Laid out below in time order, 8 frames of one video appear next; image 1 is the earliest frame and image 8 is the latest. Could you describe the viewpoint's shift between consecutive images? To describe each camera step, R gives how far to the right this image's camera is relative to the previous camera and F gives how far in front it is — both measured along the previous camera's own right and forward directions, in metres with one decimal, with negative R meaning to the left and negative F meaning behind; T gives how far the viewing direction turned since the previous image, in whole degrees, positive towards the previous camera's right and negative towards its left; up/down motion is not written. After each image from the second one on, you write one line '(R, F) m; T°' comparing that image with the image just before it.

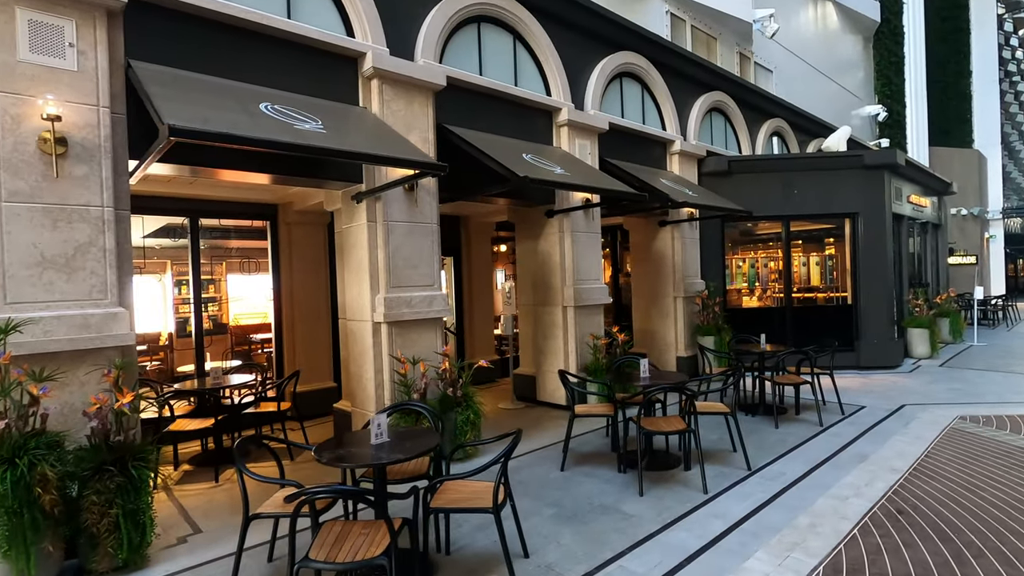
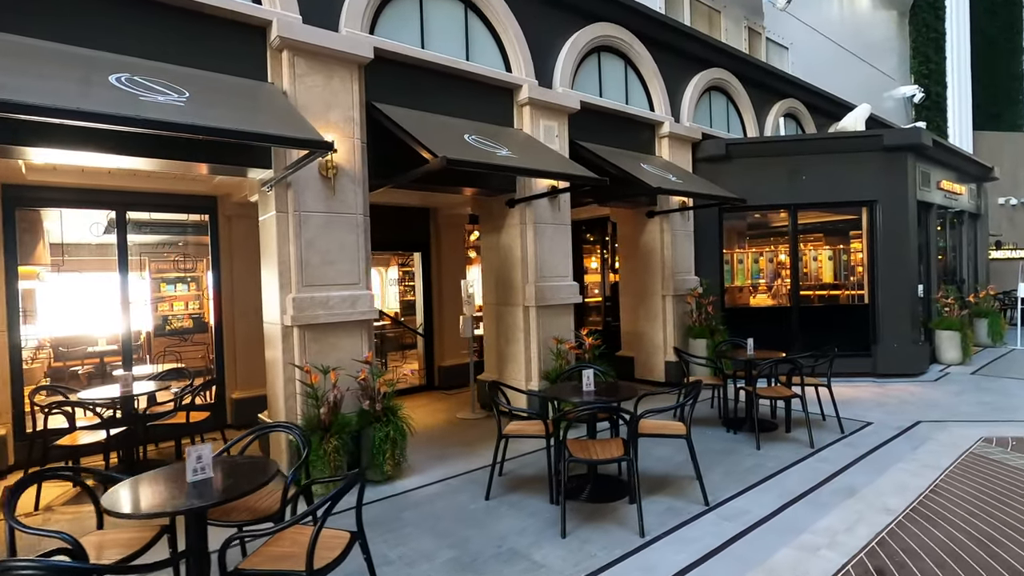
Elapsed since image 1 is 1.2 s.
(+0.9, +0.7) m; -3°
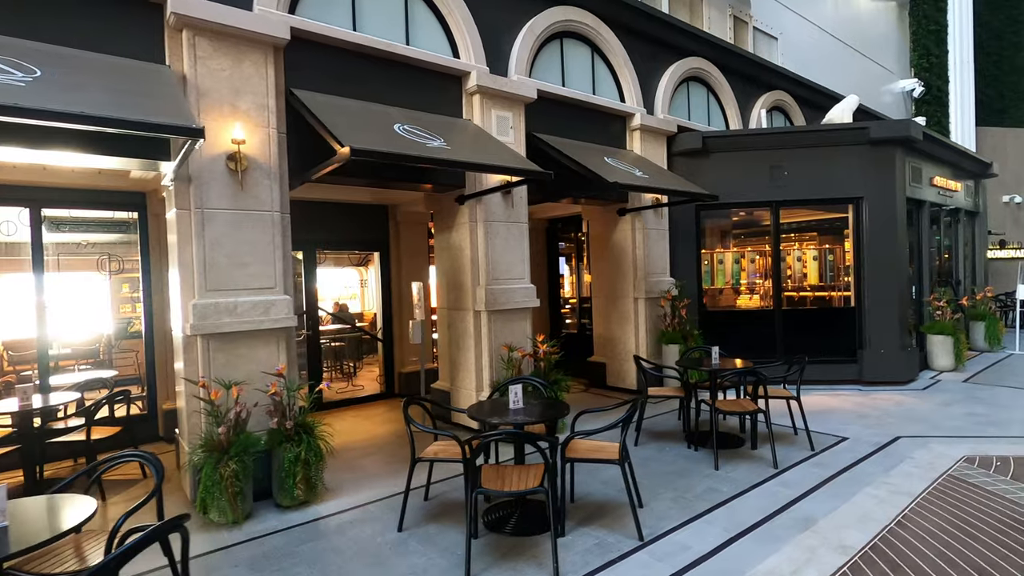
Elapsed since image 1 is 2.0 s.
(+0.7, +0.5) m; -1°
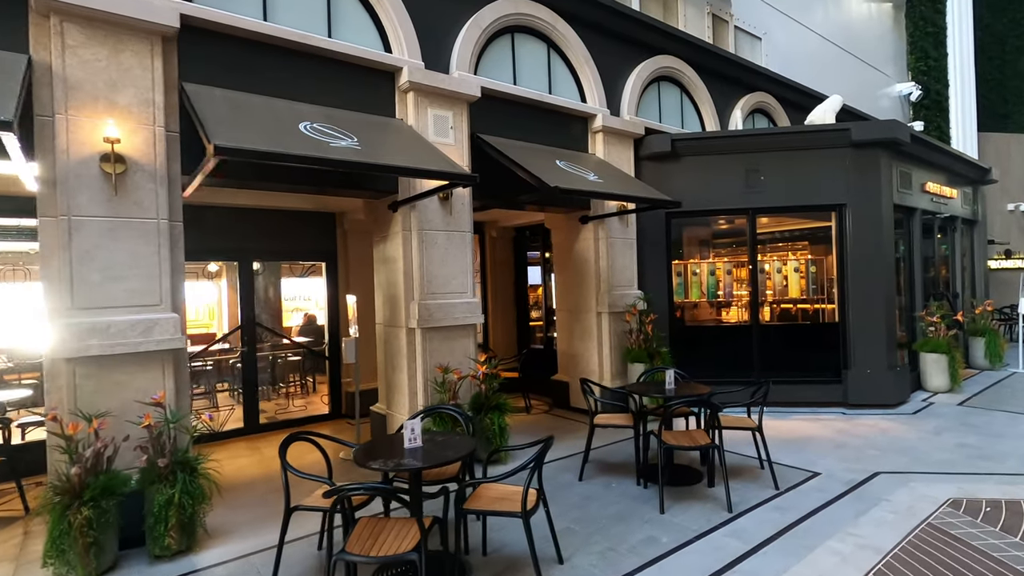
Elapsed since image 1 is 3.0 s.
(+0.7, +0.5) m; -1°
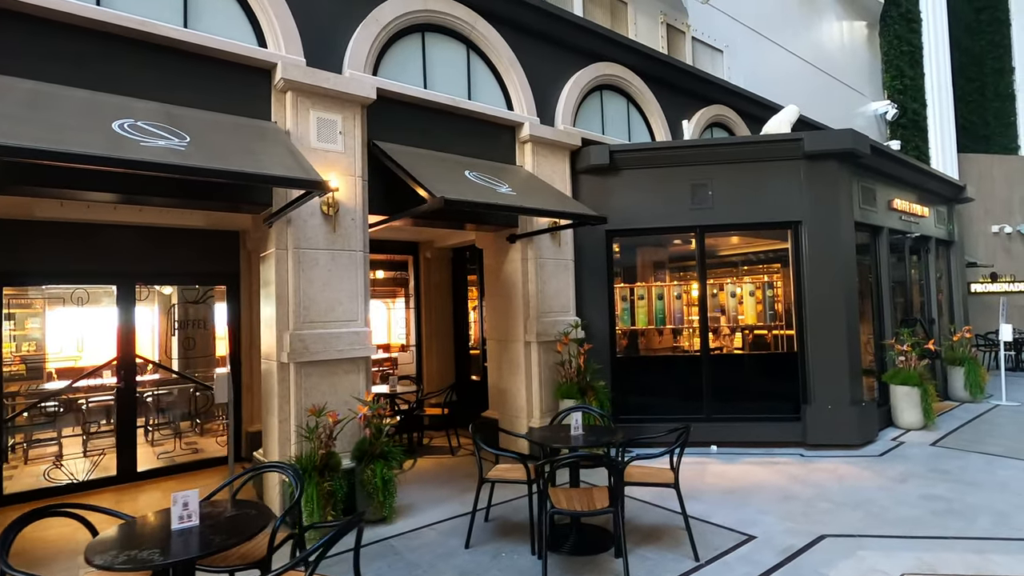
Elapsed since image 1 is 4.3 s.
(+1.0, +0.7) m; 0°
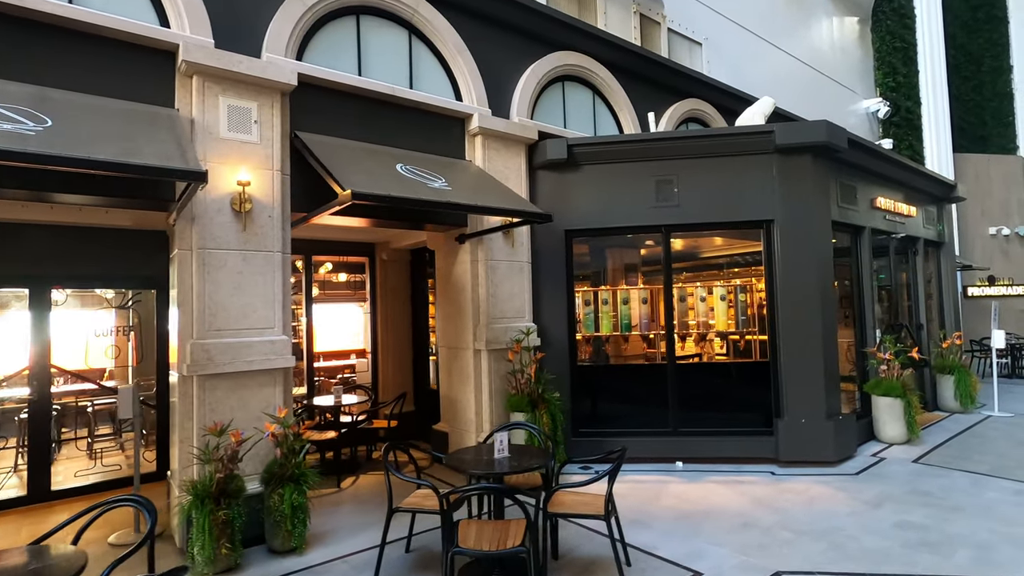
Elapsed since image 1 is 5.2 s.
(+0.6, +0.5) m; 0°
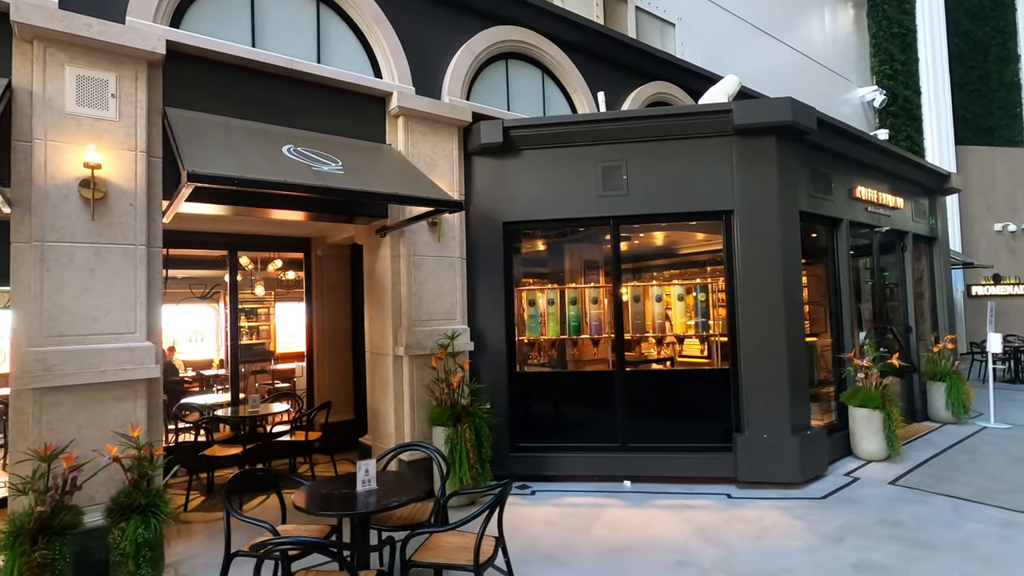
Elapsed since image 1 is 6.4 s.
(+0.9, +0.6) m; -1°
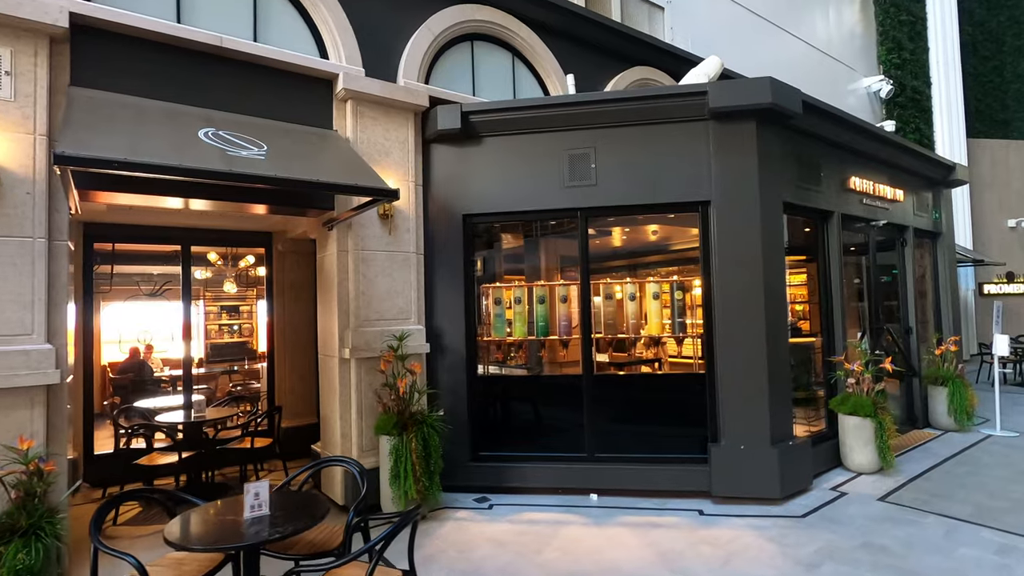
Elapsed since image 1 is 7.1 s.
(+0.5, +0.4) m; -1°
